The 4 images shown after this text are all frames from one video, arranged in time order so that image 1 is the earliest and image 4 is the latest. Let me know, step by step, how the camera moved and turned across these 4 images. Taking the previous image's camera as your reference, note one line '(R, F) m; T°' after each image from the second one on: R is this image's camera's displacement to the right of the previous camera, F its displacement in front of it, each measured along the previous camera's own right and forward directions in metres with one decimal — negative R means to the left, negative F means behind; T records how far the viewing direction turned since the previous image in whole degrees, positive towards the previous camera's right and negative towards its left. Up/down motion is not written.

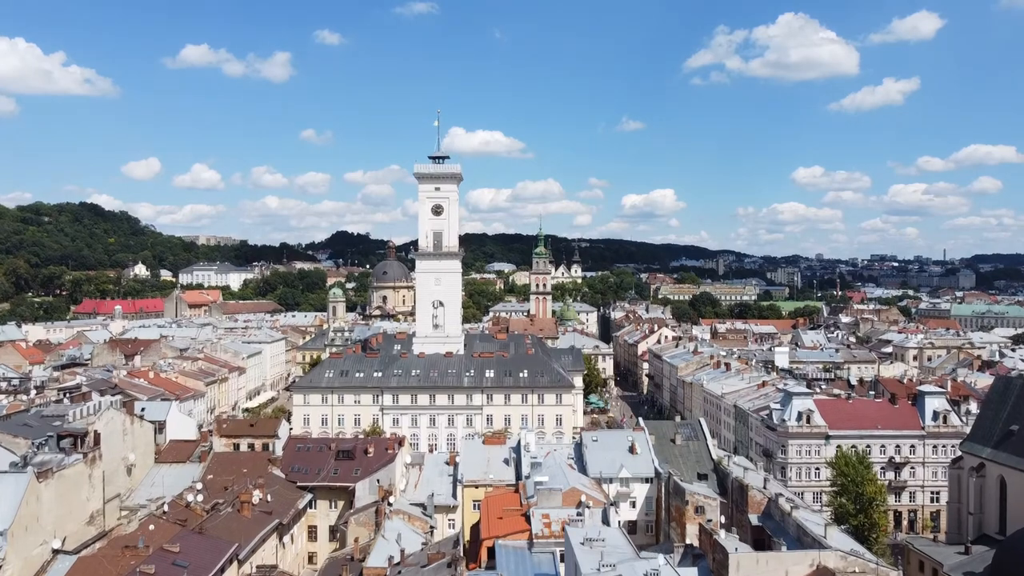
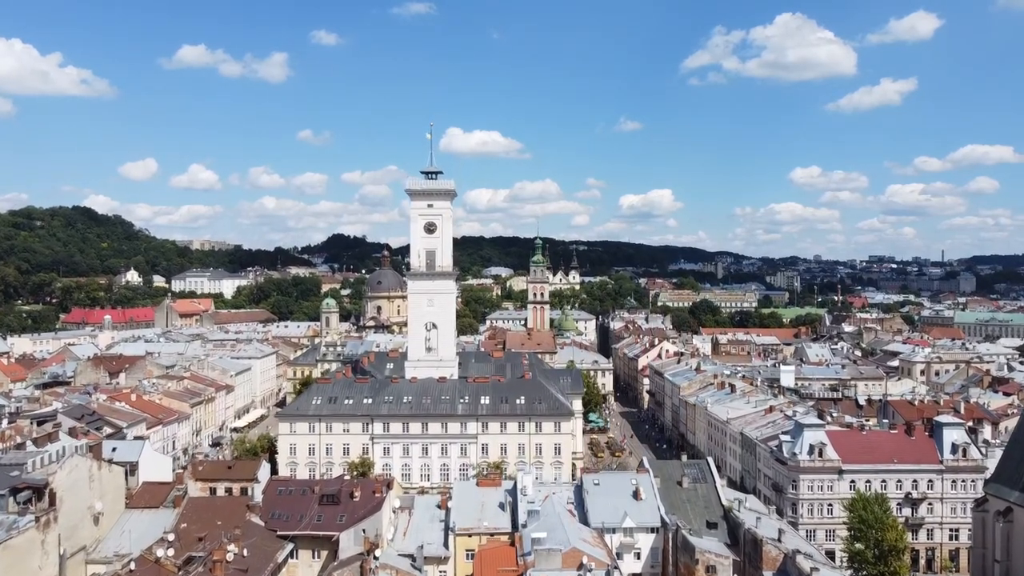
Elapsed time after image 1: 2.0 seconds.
(+0.1, +2.6) m; 0°
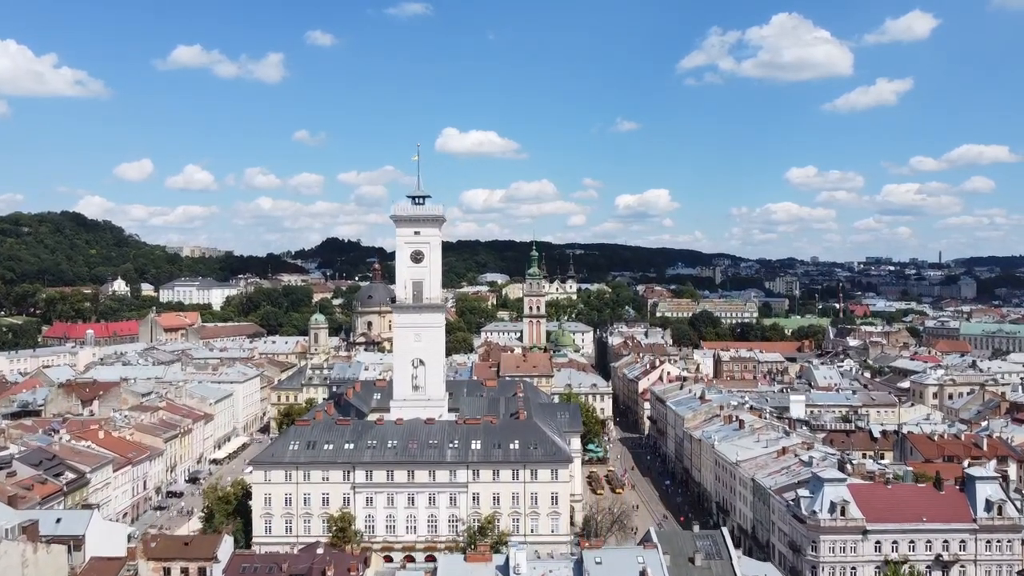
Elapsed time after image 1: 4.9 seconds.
(+0.2, +4.2) m; 0°
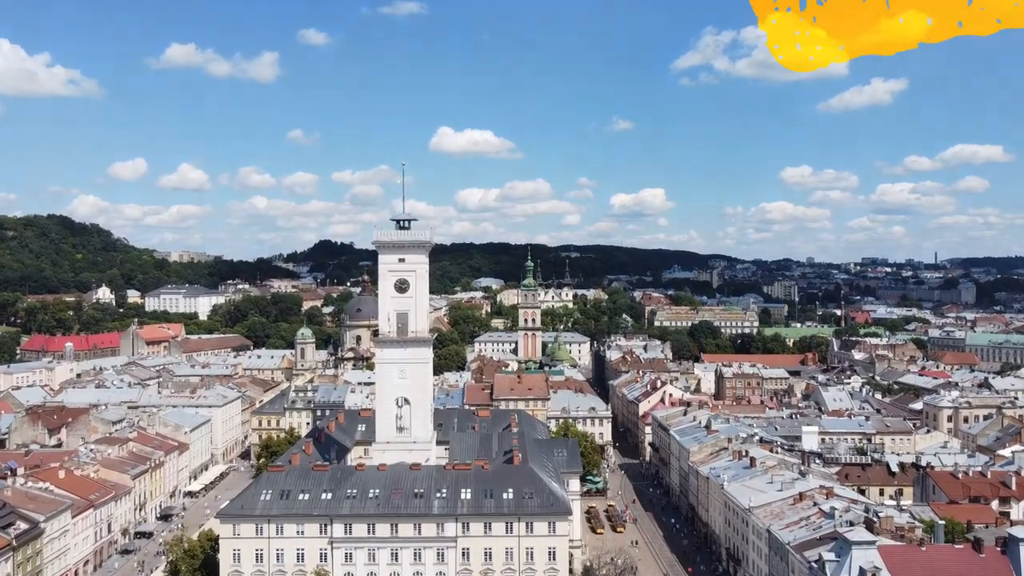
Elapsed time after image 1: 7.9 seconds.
(+0.1, +4.5) m; 0°
